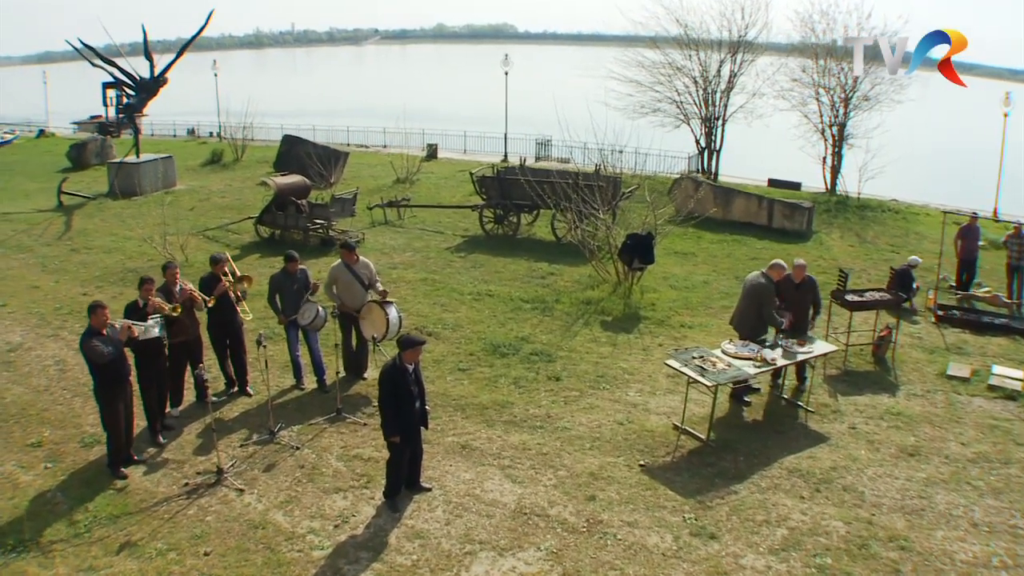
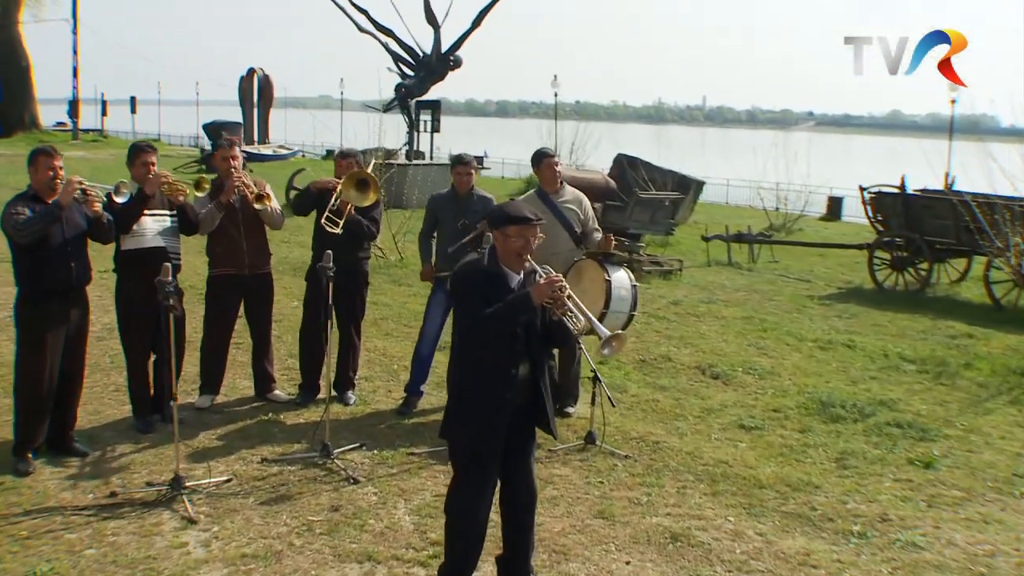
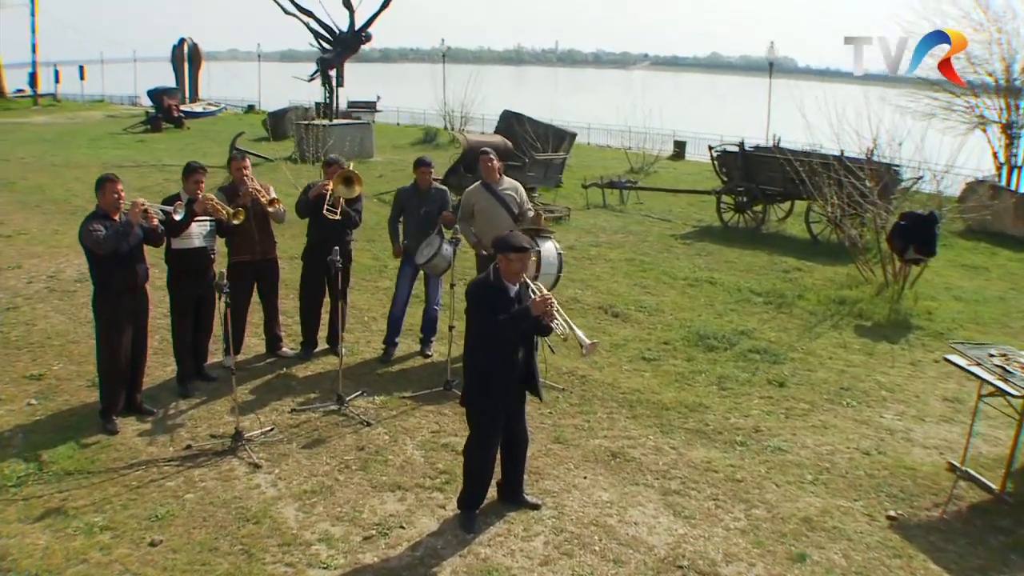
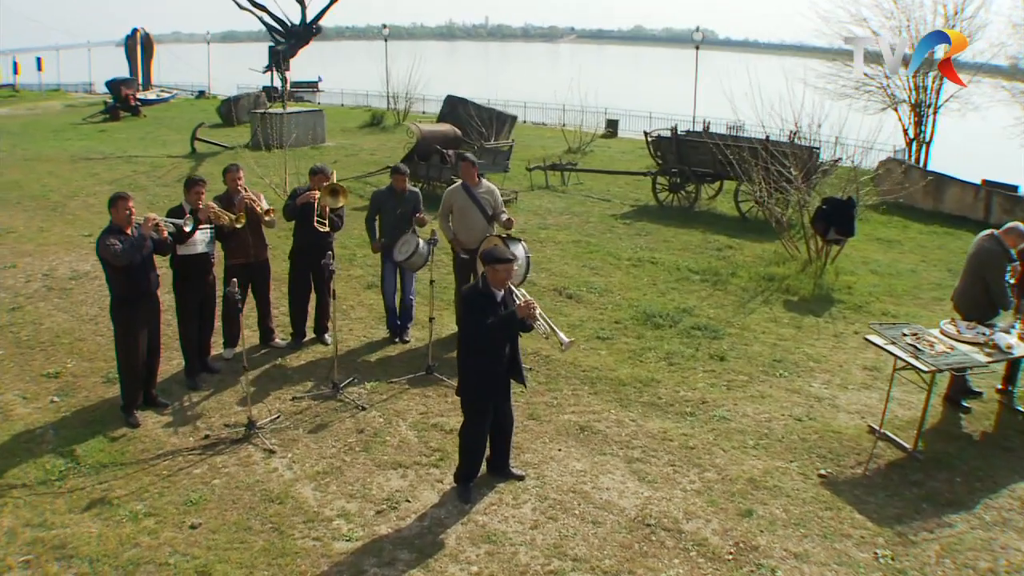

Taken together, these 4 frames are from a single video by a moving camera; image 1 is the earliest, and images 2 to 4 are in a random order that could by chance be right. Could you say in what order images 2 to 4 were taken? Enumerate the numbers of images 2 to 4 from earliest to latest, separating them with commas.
4, 3, 2
